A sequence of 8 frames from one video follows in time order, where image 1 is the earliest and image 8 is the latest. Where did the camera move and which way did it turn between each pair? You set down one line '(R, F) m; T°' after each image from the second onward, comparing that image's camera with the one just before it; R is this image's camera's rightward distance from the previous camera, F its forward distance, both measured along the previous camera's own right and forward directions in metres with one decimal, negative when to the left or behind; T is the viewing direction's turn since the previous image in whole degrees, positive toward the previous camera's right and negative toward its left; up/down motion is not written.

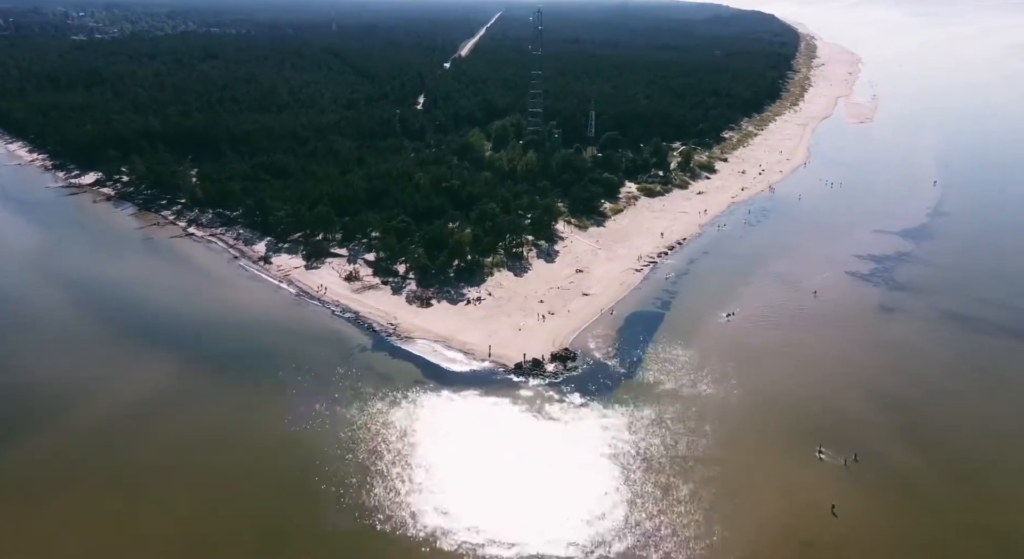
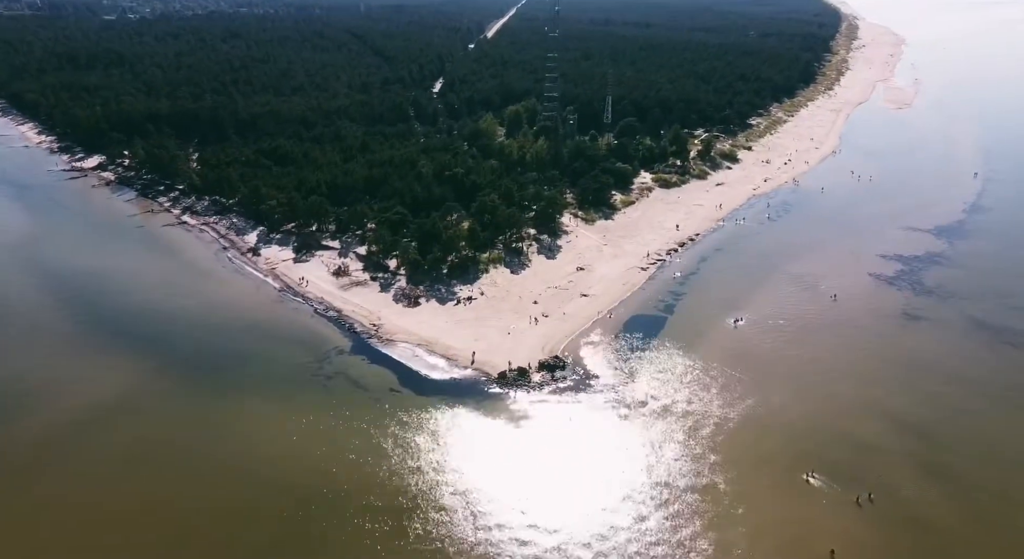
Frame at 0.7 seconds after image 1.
(+1.8, +2.0) m; -3°
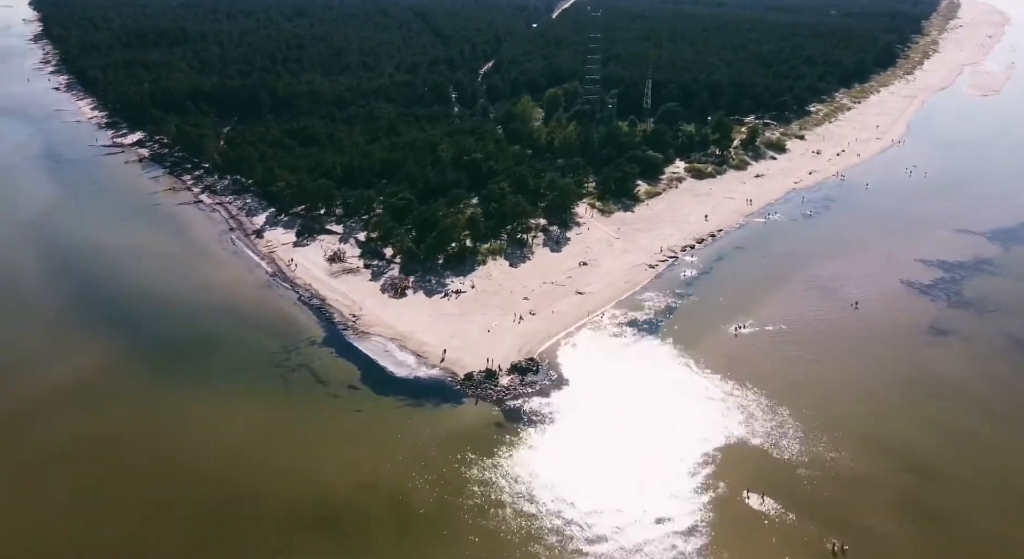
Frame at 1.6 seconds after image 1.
(+3.6, +1.8) m; -6°
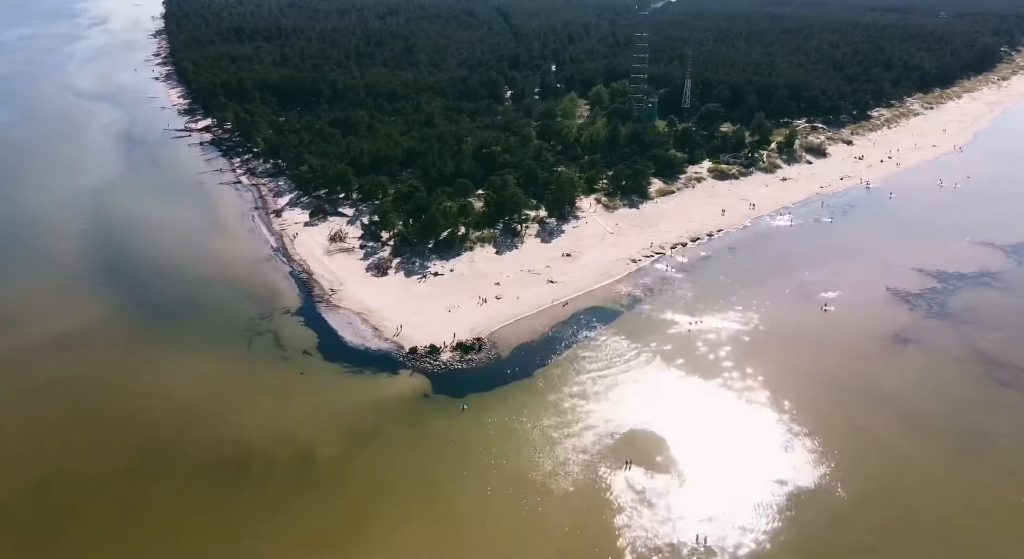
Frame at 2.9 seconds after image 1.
(+5.8, -0.6) m; -8°
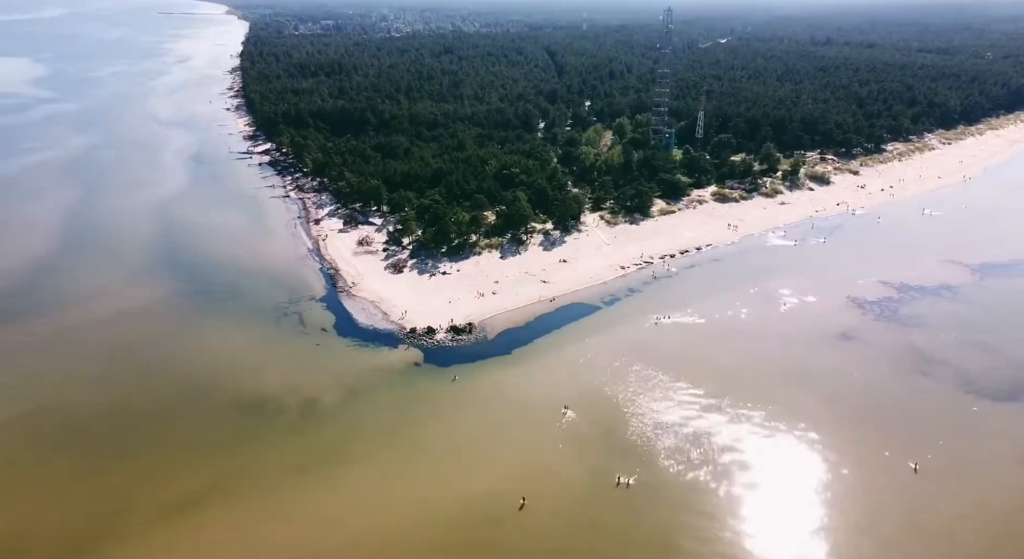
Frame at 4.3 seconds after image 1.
(+3.1, -4.0) m; -5°
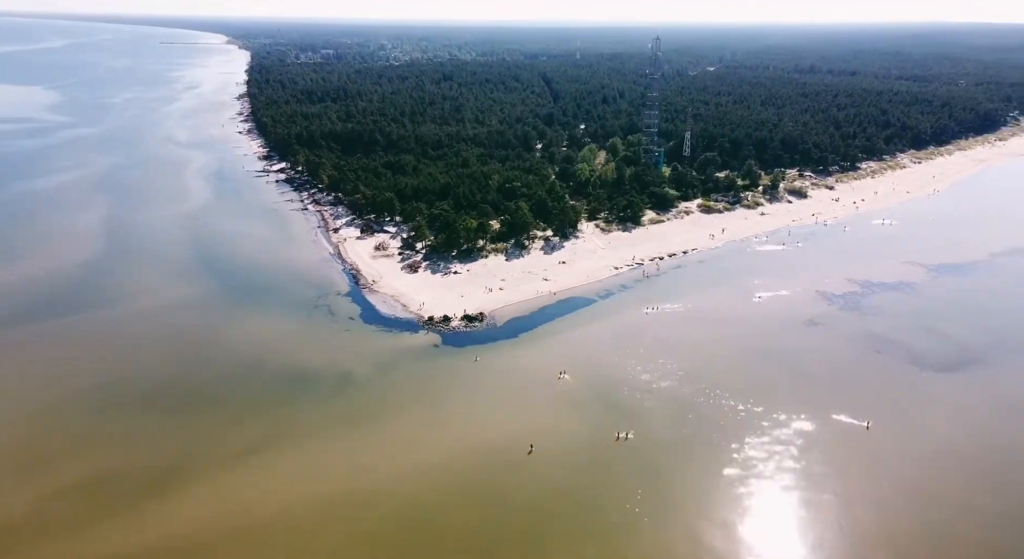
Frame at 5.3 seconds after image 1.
(-0.6, -3.9) m; 0°
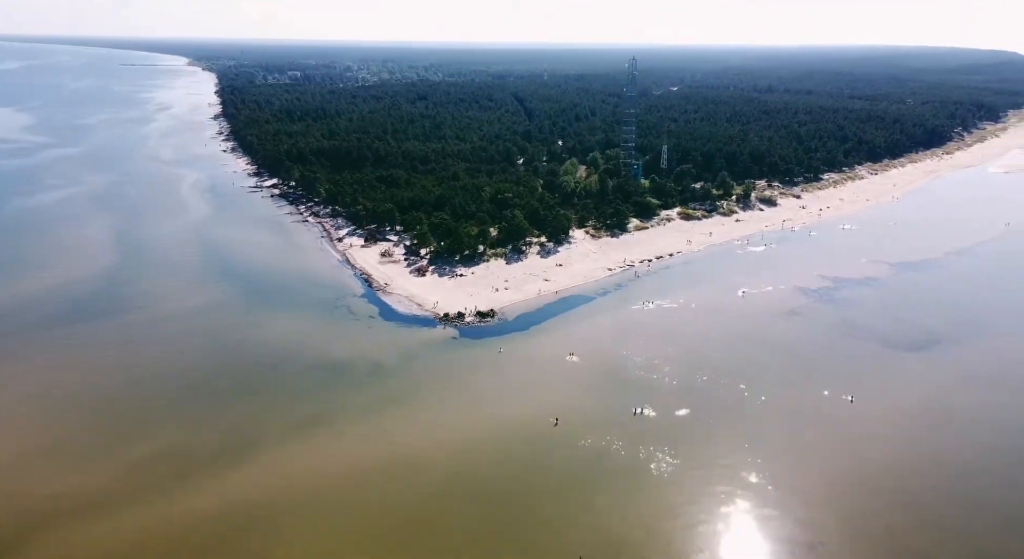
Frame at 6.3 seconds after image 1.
(-2.4, -2.8) m; +3°
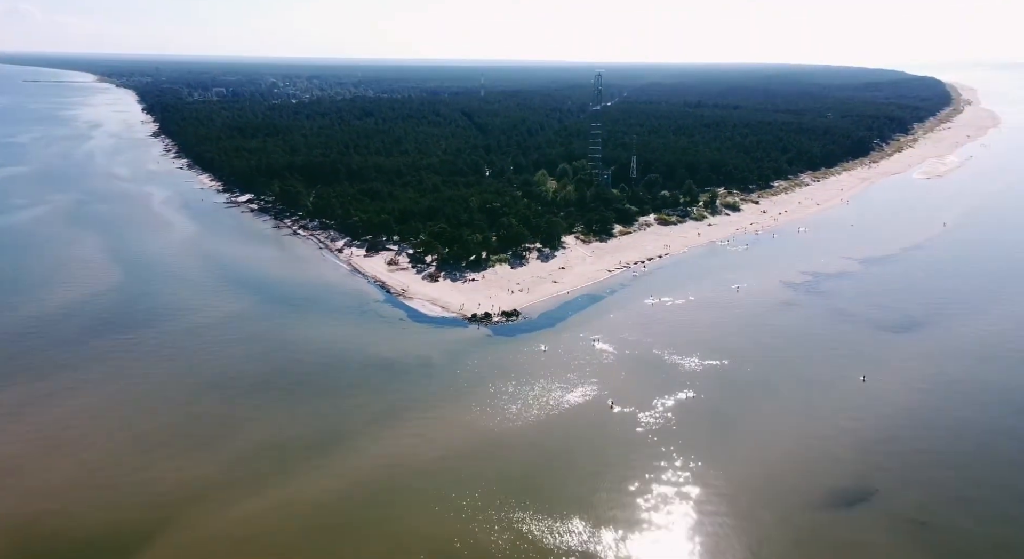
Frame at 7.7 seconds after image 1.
(-5.6, -1.9) m; +6°
